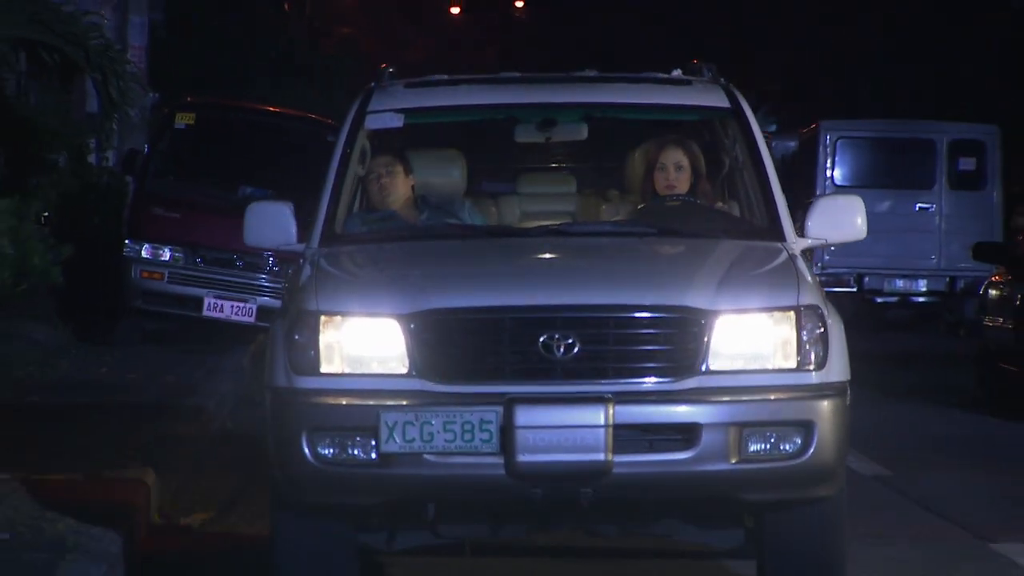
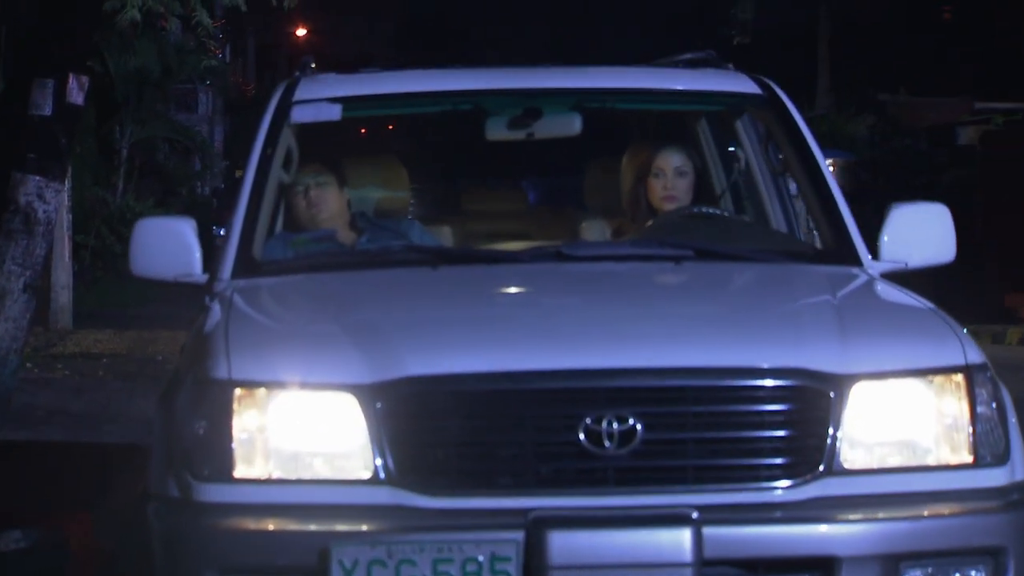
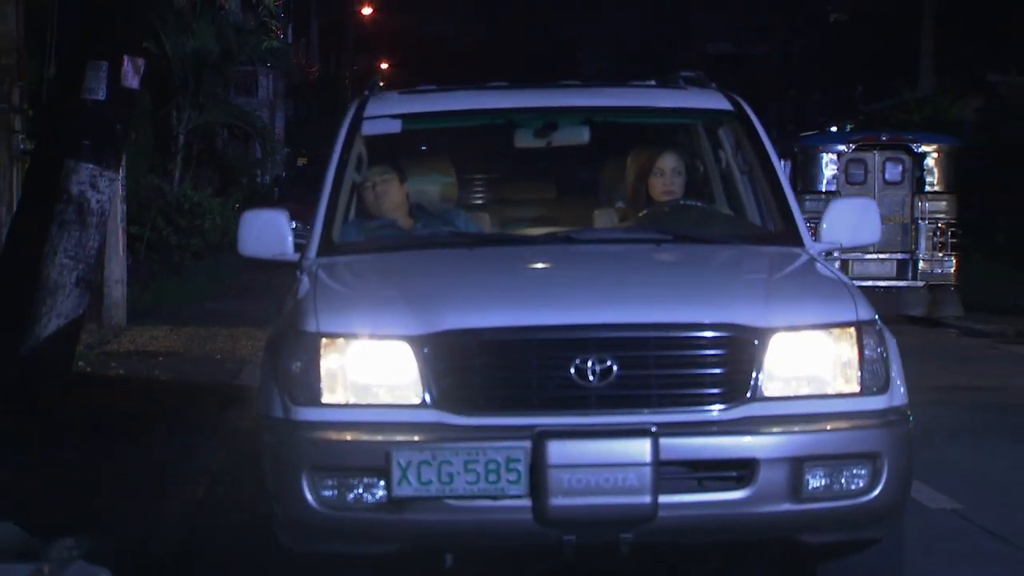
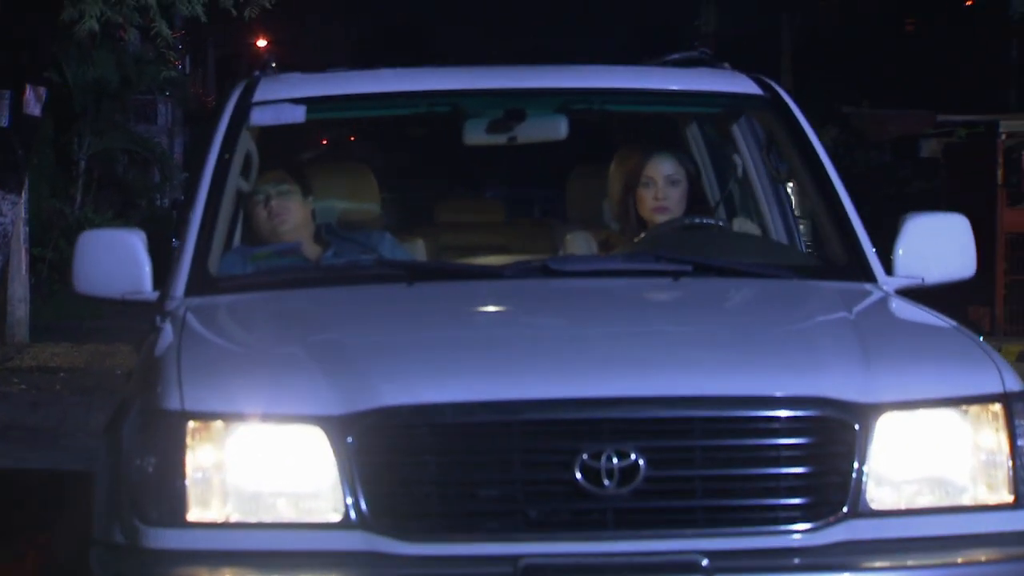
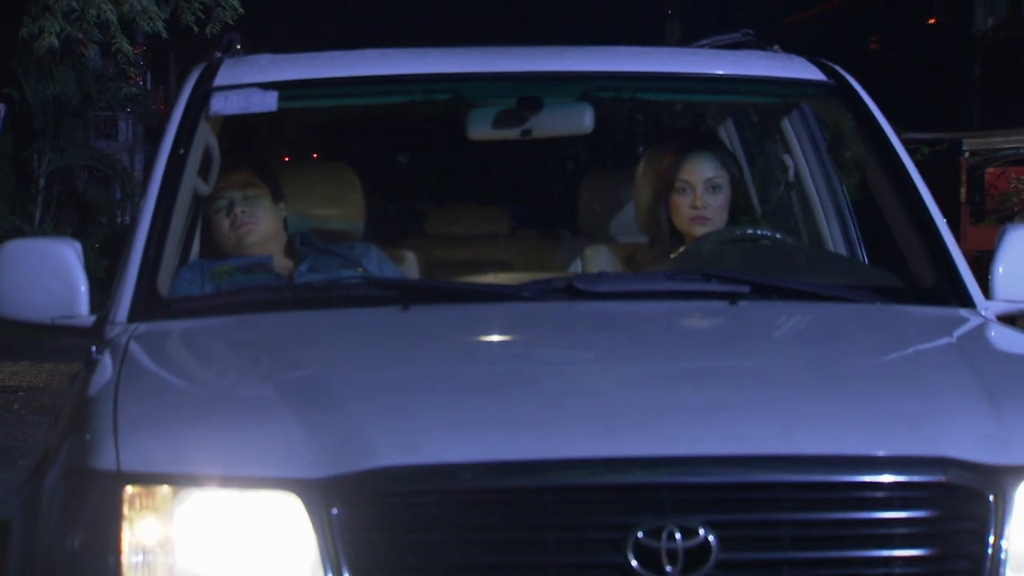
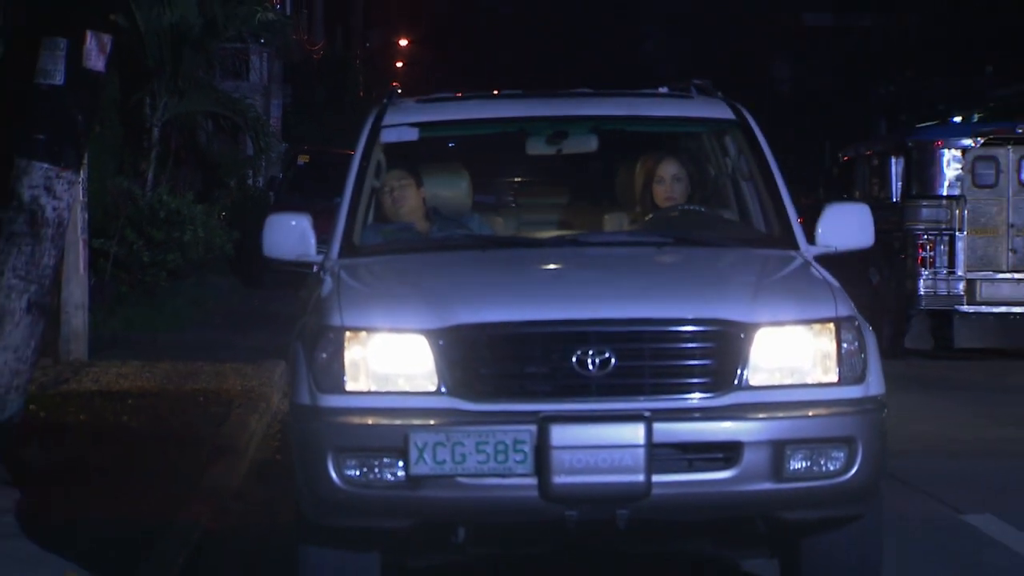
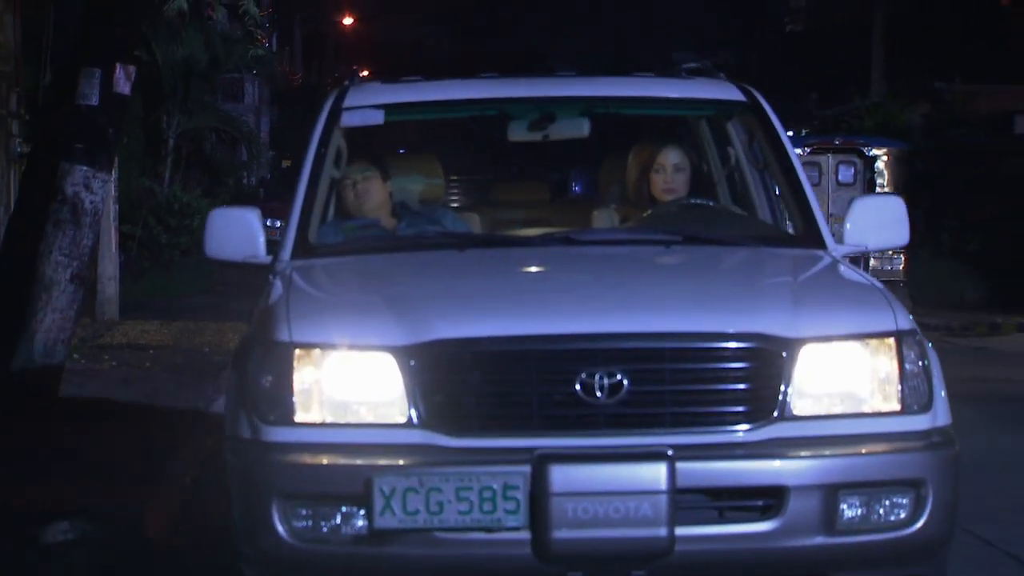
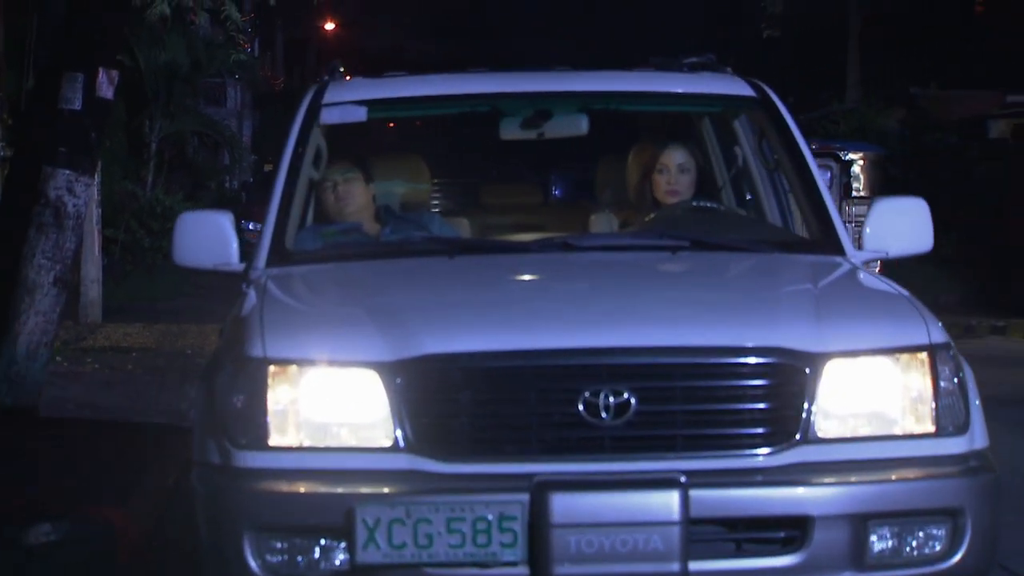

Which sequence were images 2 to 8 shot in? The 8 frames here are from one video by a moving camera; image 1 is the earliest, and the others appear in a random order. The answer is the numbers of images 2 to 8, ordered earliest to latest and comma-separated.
6, 3, 7, 8, 2, 4, 5
